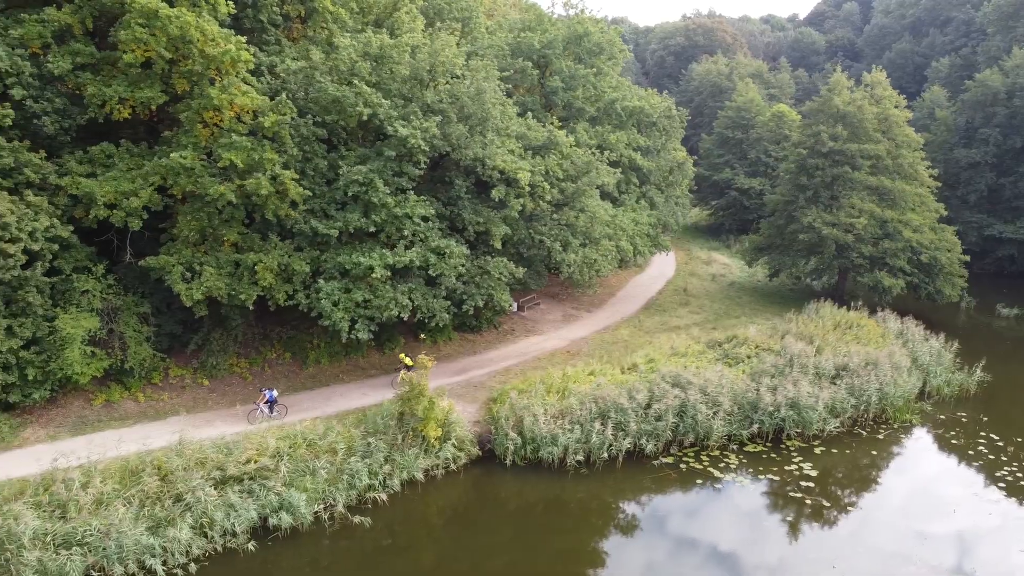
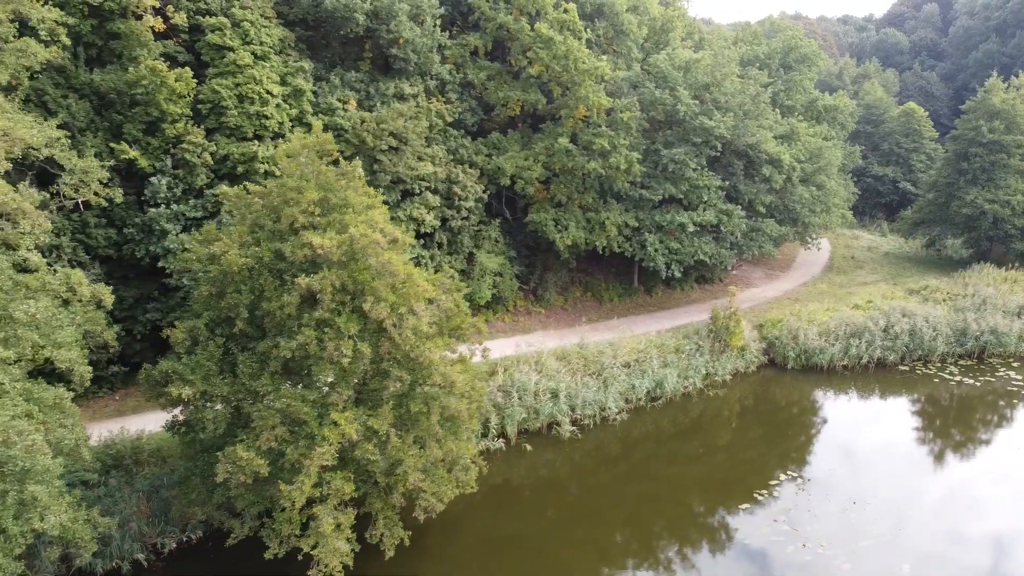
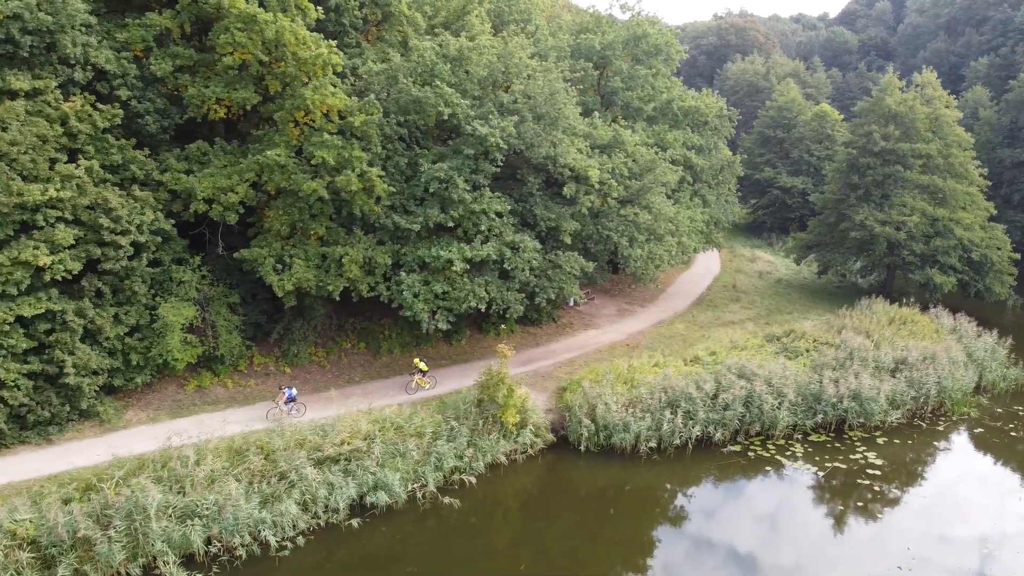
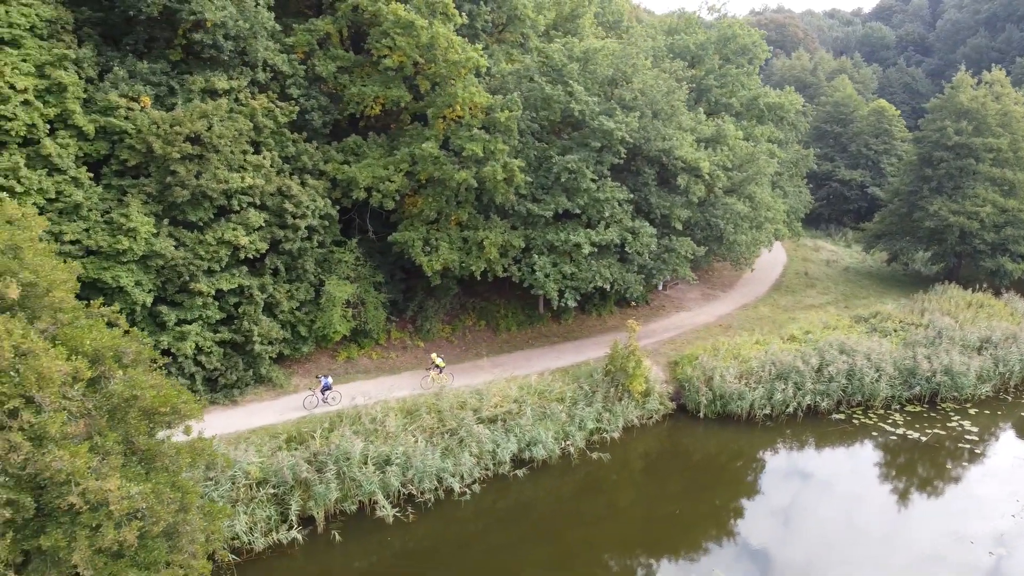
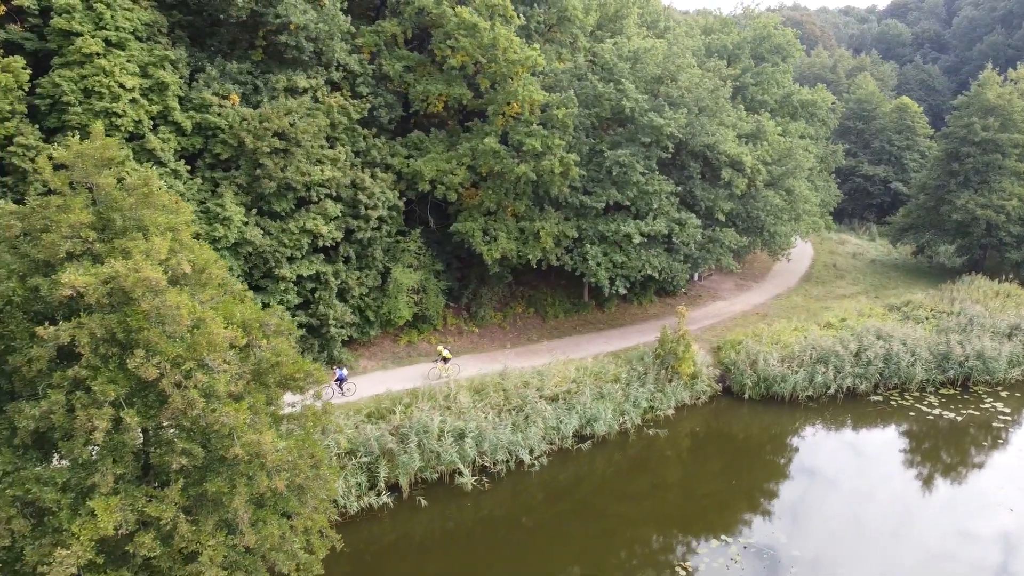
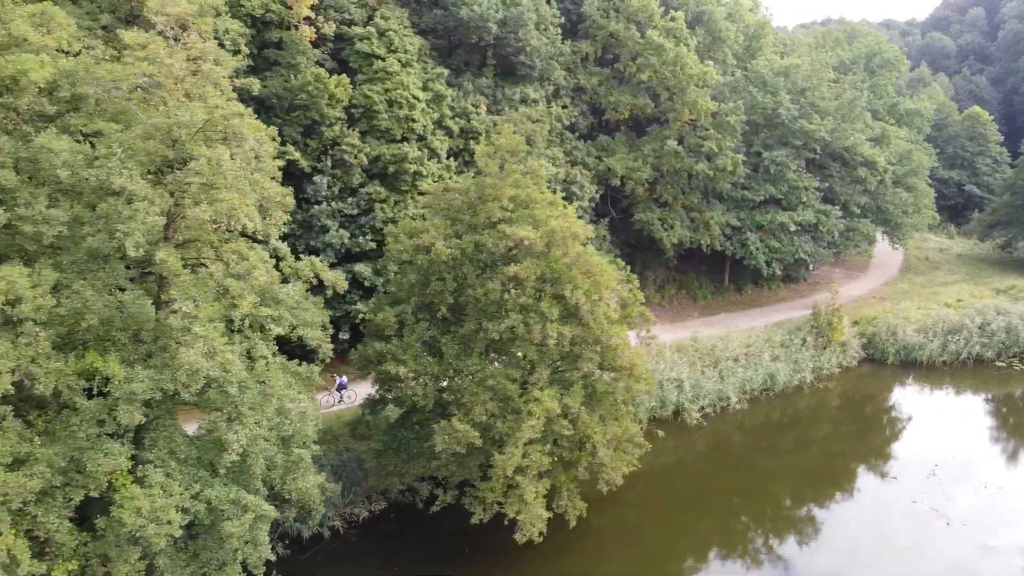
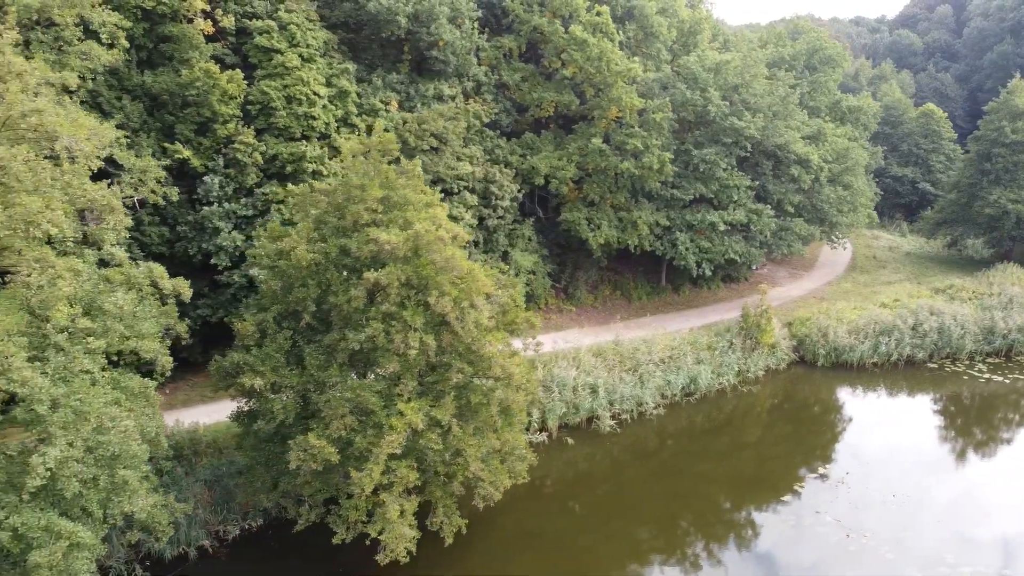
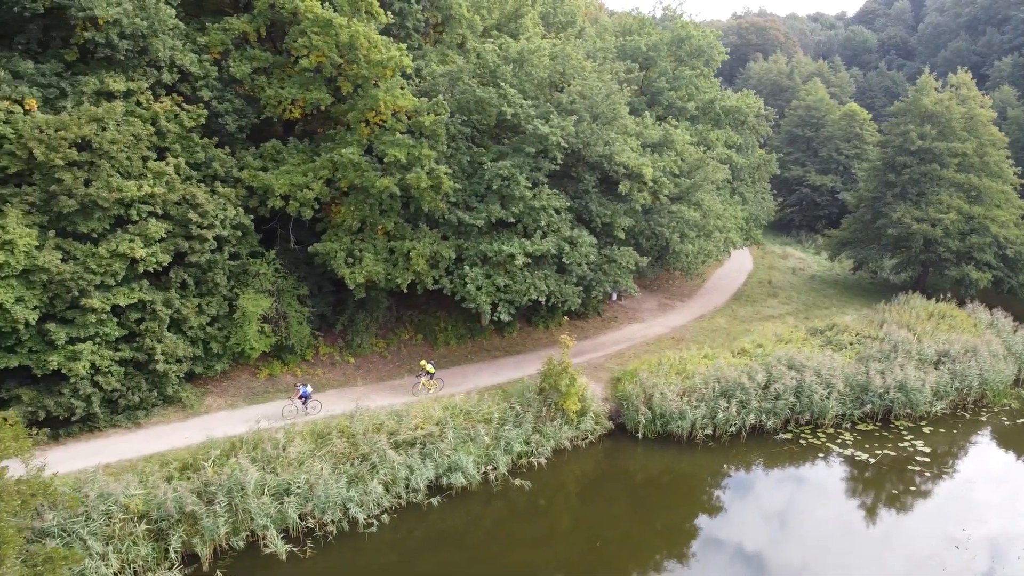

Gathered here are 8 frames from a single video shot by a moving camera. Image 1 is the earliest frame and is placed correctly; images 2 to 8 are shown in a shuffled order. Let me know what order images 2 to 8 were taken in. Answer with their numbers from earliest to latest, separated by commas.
3, 8, 4, 5, 2, 7, 6
